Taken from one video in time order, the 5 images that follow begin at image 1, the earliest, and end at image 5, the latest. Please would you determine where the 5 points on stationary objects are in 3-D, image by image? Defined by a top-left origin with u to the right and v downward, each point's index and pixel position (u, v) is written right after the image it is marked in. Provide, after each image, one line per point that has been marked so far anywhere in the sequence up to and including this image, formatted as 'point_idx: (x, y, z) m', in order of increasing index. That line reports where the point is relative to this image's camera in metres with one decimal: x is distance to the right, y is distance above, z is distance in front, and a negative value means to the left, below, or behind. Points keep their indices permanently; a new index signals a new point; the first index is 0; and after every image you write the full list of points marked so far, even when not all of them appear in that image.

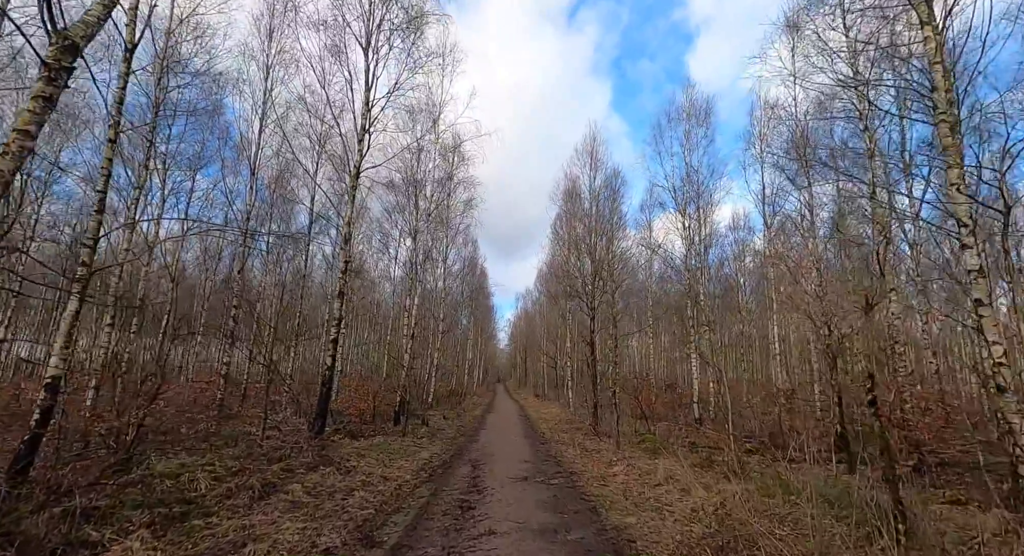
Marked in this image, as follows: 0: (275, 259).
0: (-7.5, +0.6, +15.7) m
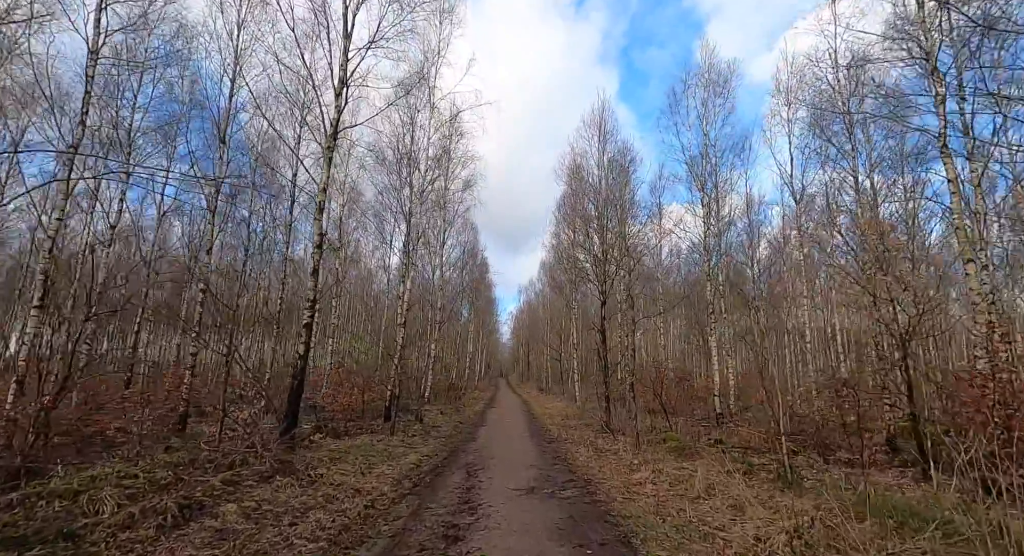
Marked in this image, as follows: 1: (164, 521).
0: (-7.4, +1.1, +14.2) m
1: (-3.1, -2.1, +4.4) m
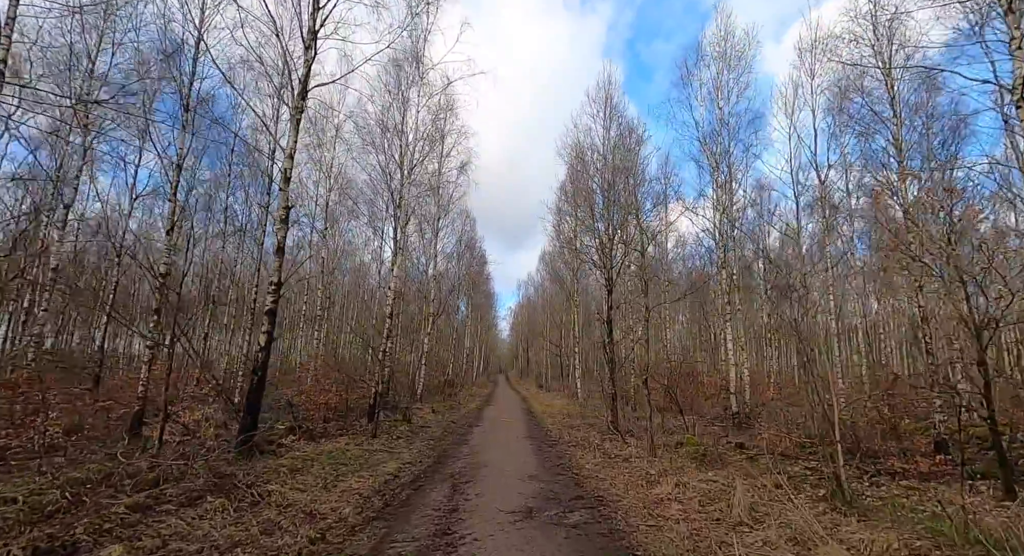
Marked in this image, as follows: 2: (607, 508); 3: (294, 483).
0: (-7.5, +1.5, +12.9) m
1: (-3.1, -1.8, +3.1) m
2: (+1.0, -2.5, +5.5) m
3: (-2.7, -2.5, +6.1) m
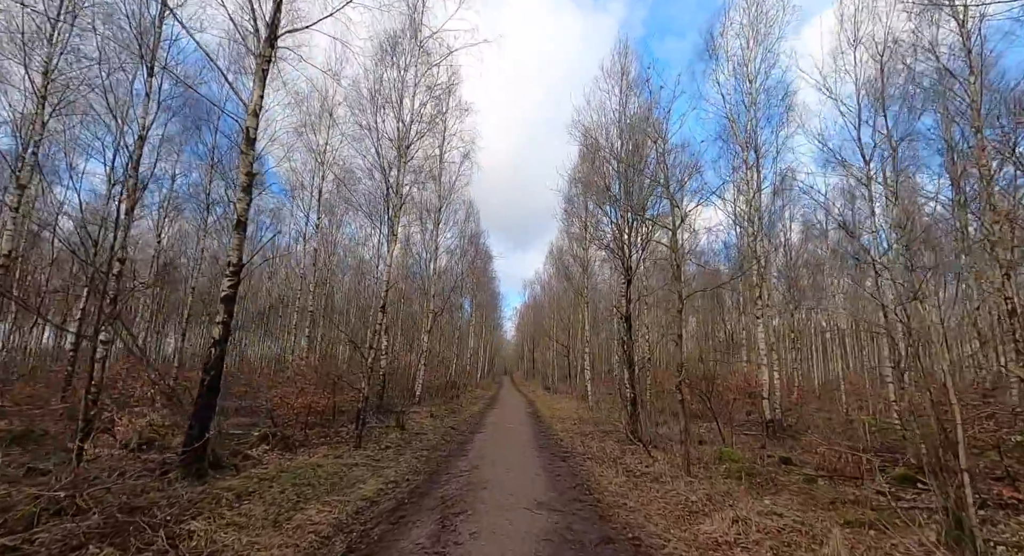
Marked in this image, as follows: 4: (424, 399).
0: (-7.4, +1.7, +11.5) m
1: (-3.1, -1.5, +1.7) m
2: (+1.1, -2.2, +4.0) m
3: (-2.6, -2.2, +4.6) m
4: (-3.4, -4.7, +19.4) m
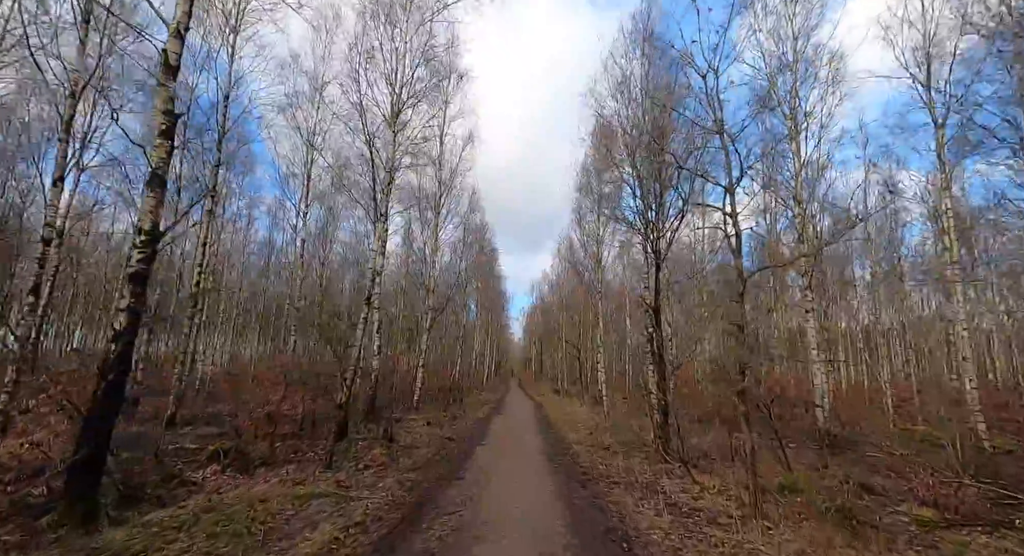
0: (-7.2, +2.0, +9.8) m
1: (-3.1, -1.2, -0.1) m
2: (+1.1, -1.9, +2.2) m
3: (-2.6, -1.9, +2.9) m
4: (-3.1, -4.5, +17.7) m
